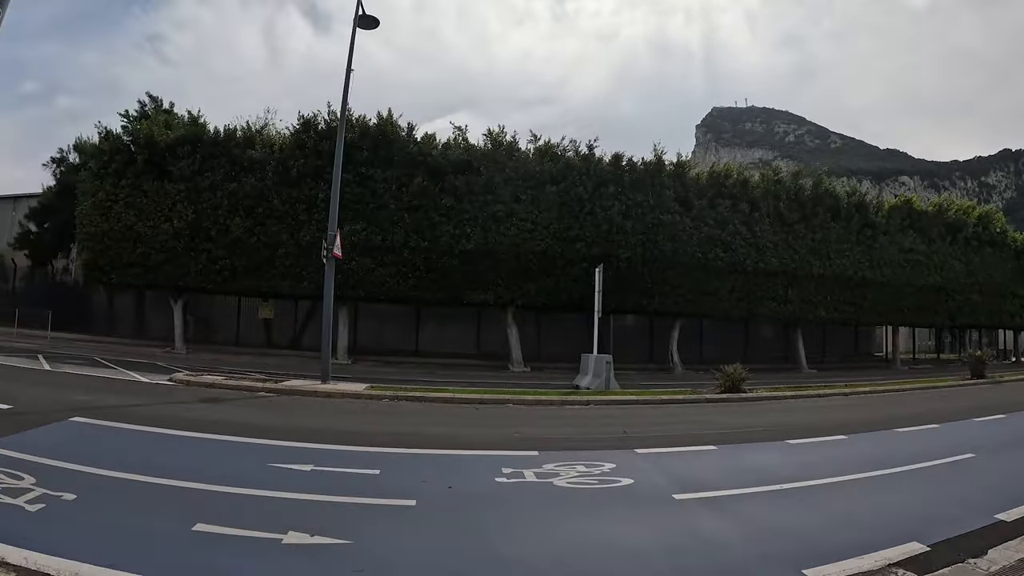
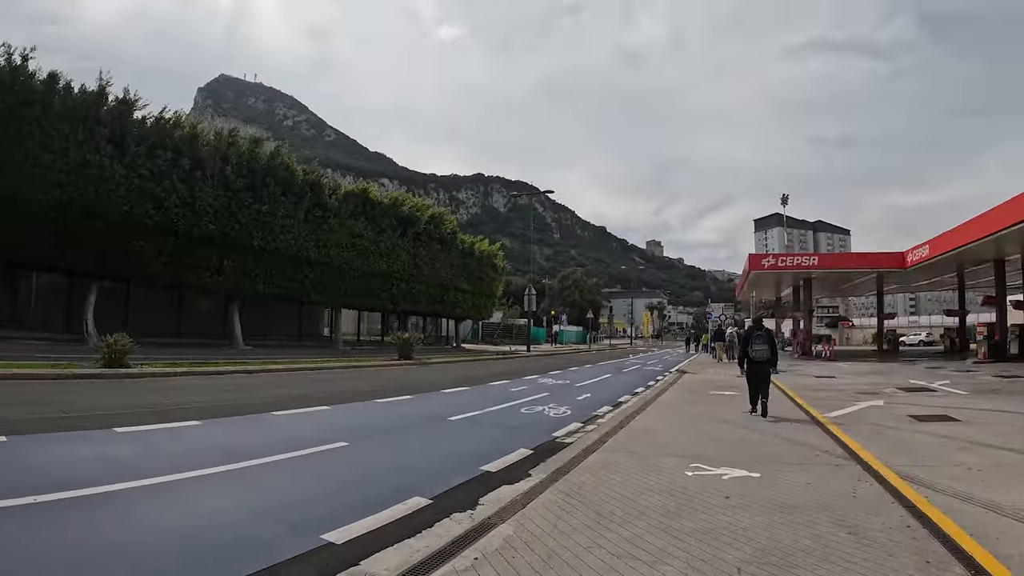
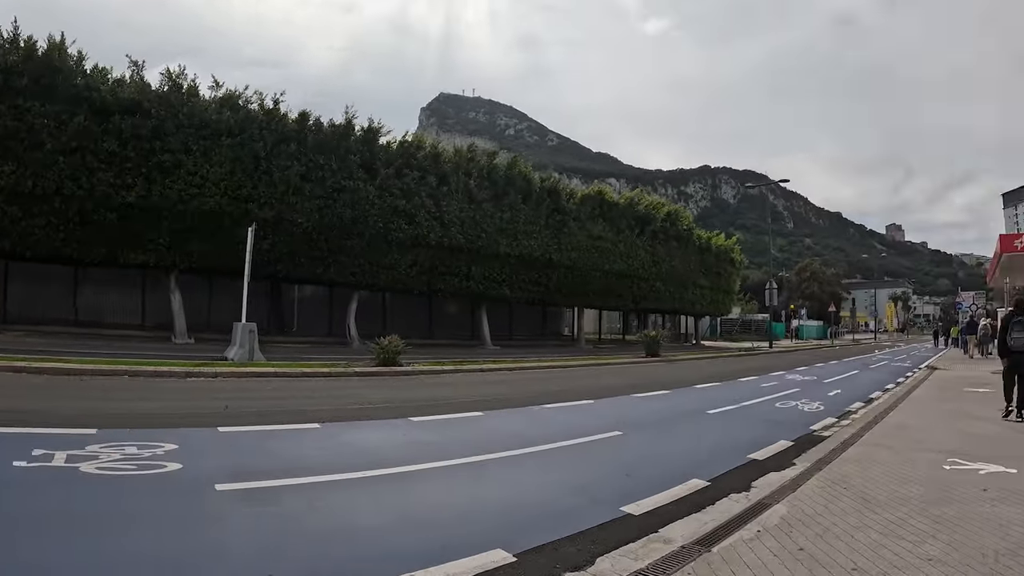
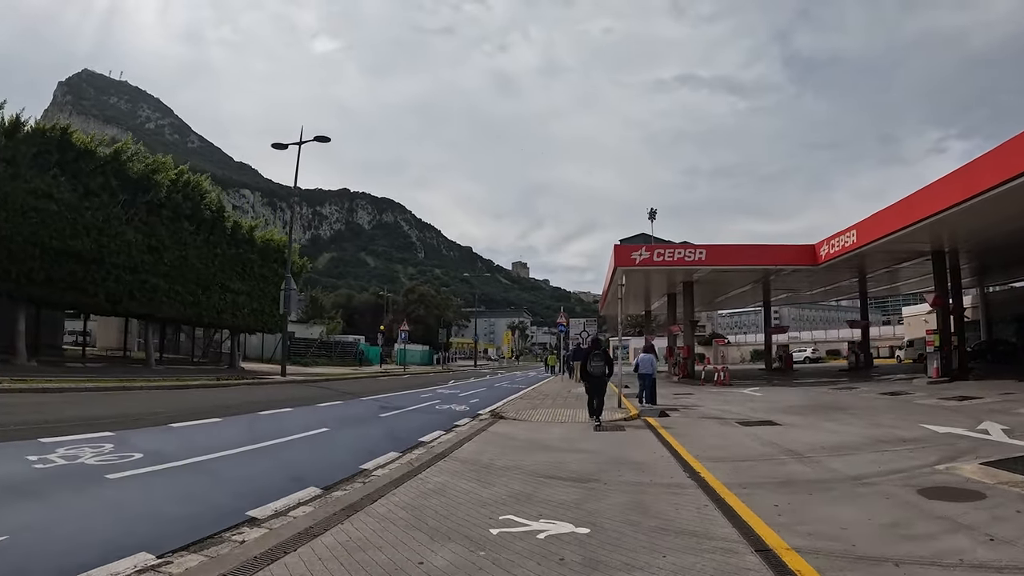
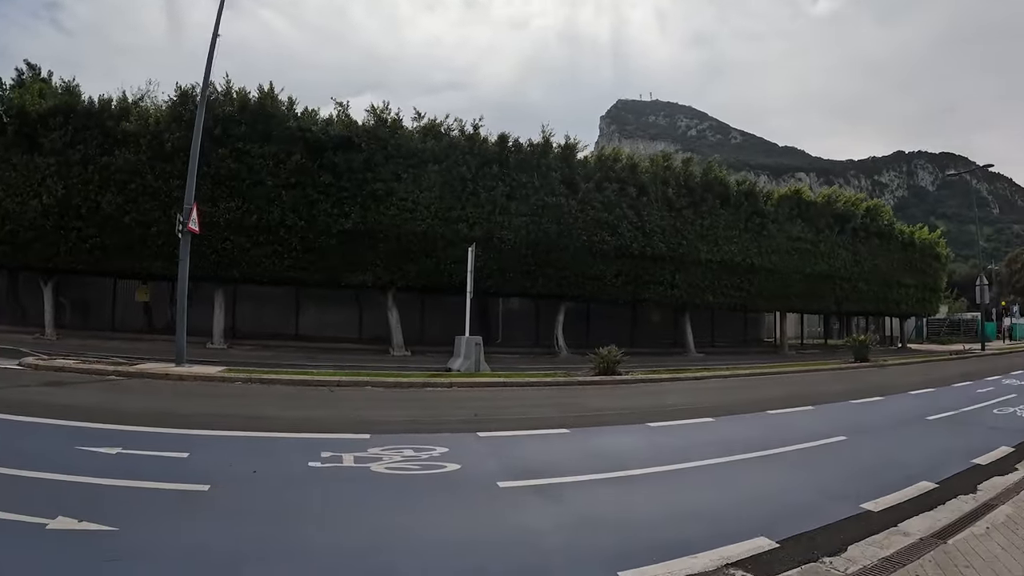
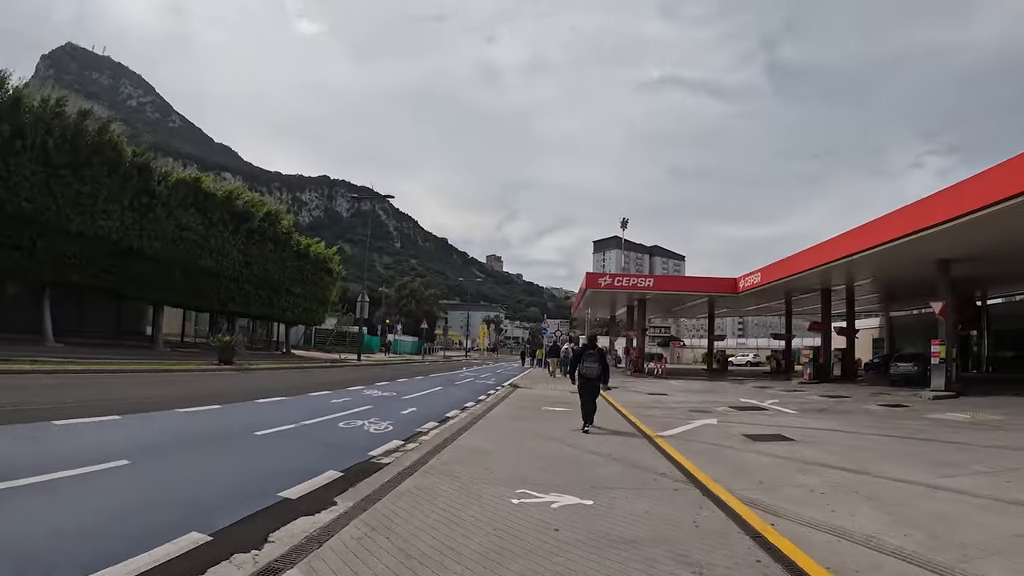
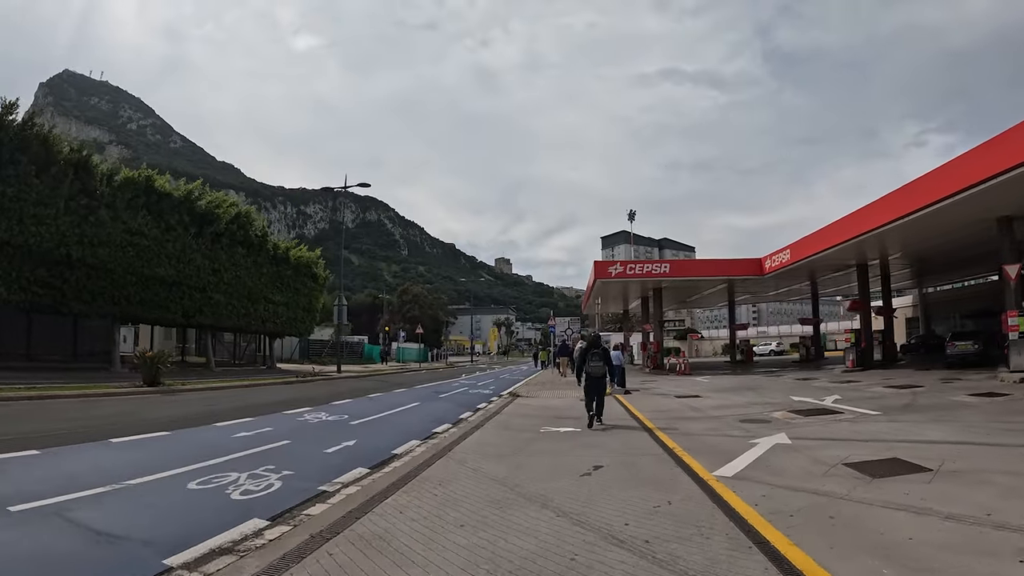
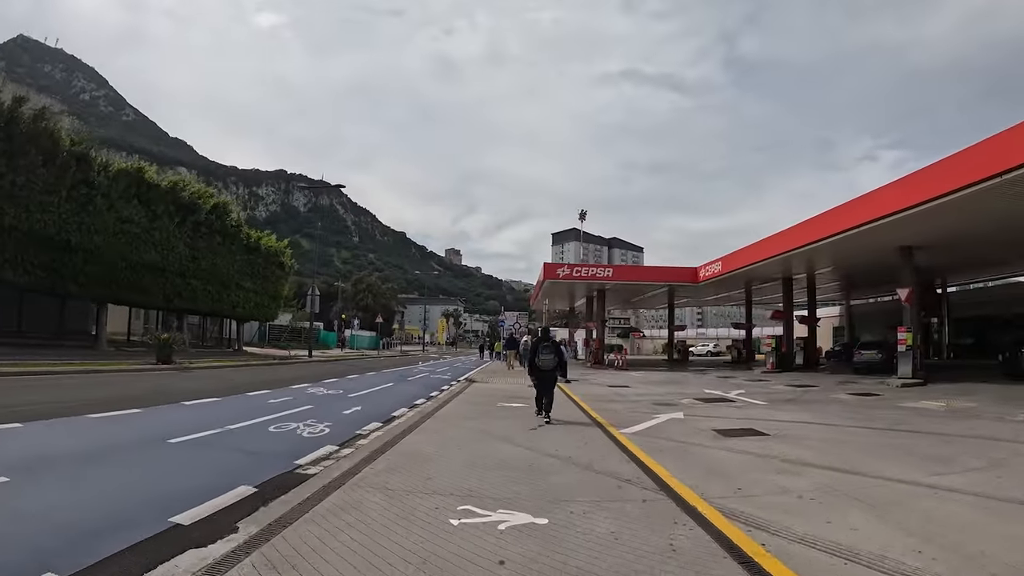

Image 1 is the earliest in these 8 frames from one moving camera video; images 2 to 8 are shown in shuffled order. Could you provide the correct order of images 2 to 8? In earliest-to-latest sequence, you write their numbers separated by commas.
5, 3, 2, 6, 8, 7, 4
